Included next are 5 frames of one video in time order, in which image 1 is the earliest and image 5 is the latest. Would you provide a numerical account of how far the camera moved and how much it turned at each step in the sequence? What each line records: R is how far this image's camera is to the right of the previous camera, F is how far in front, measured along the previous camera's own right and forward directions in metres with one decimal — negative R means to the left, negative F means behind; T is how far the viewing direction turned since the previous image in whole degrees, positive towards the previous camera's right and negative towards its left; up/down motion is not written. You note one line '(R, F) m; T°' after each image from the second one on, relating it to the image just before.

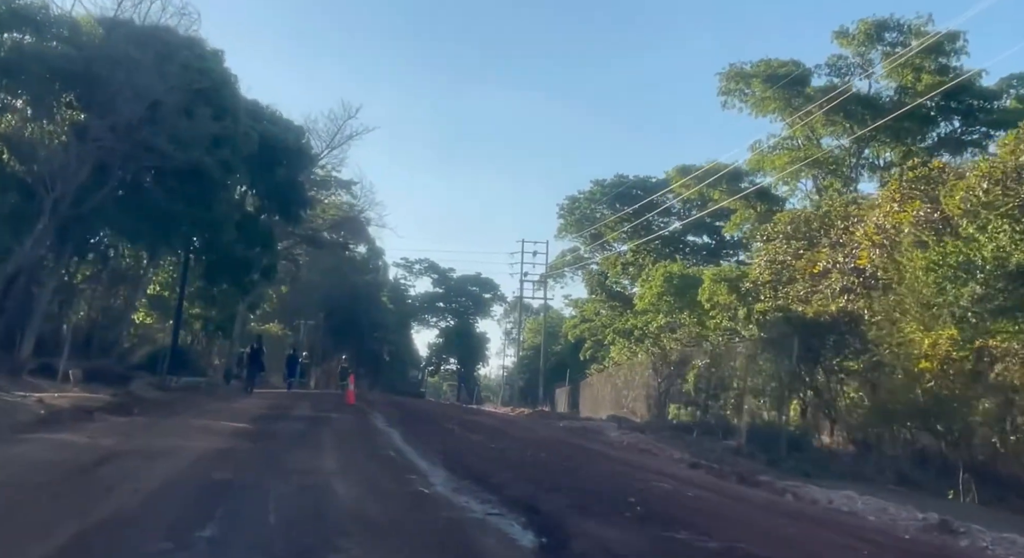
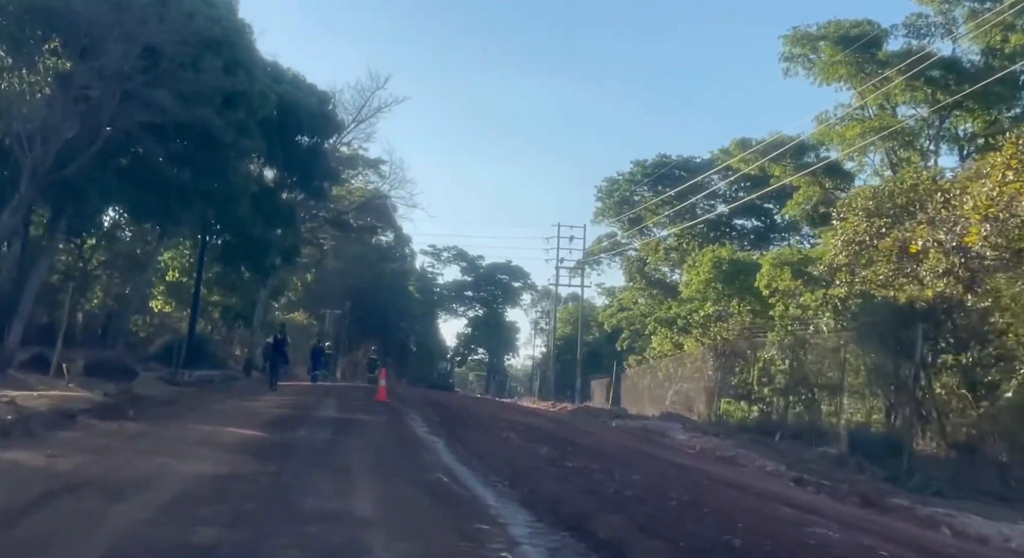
(-0.7, +3.1) m; -2°
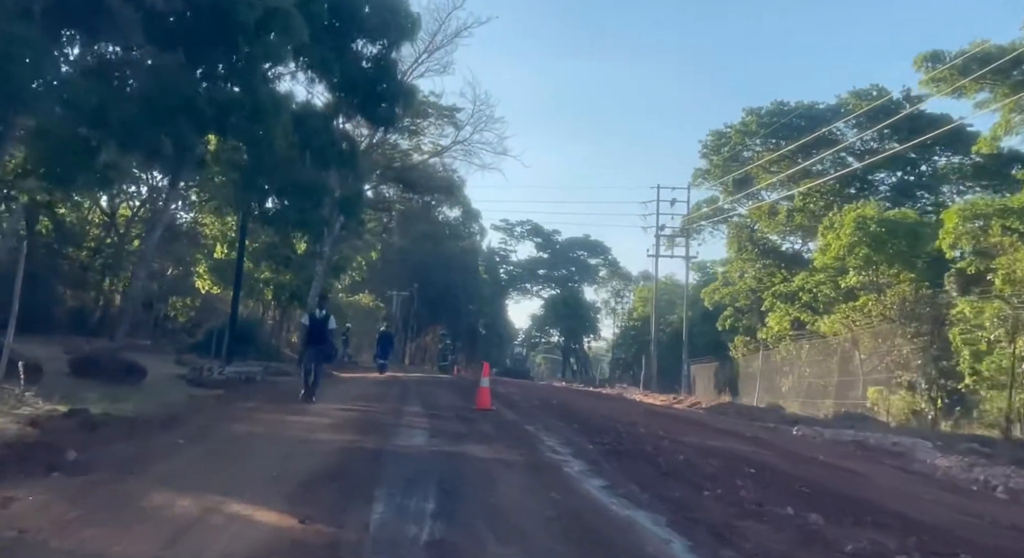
(-1.8, +7.1) m; -4°
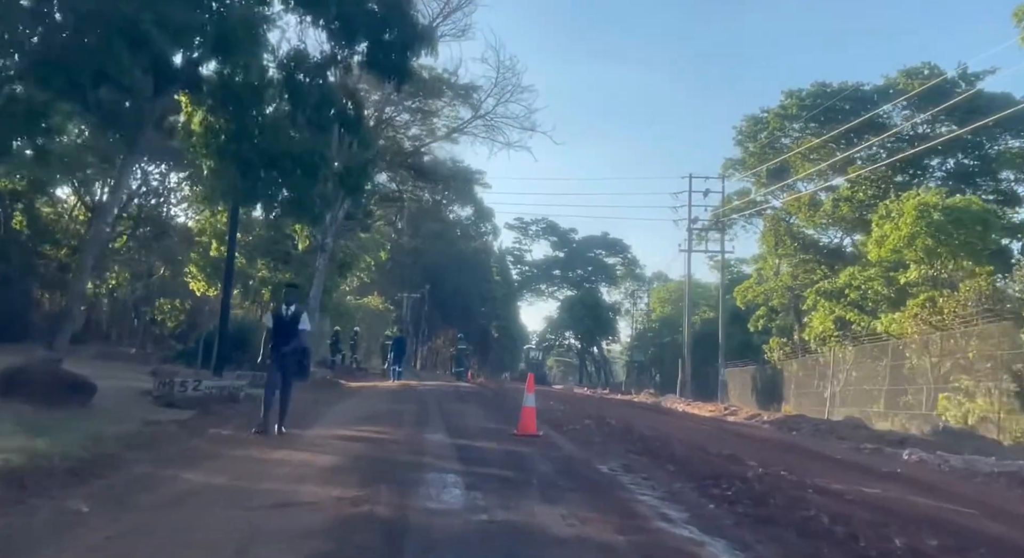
(-0.6, +3.7) m; -1°
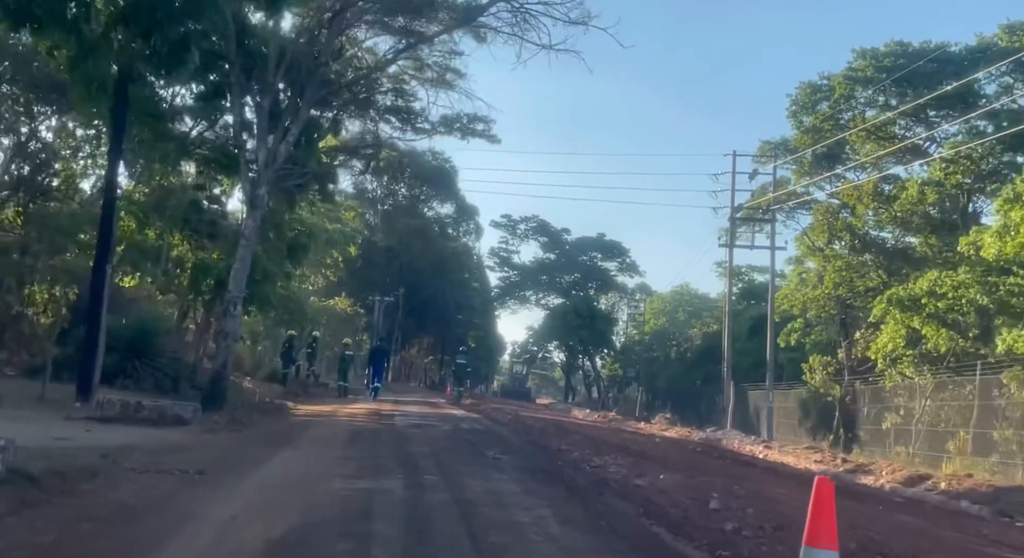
(-1.2, +8.9) m; +2°
